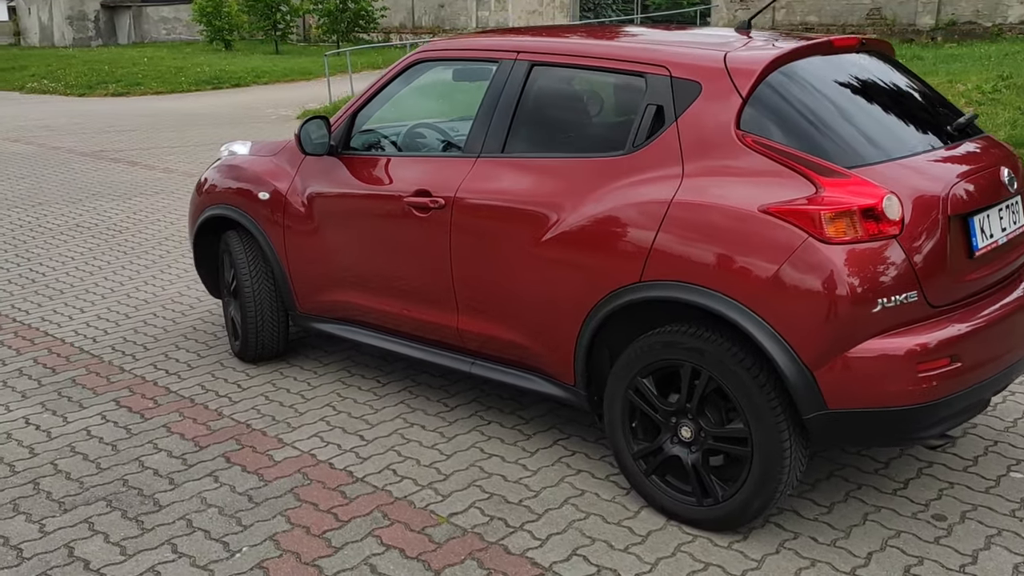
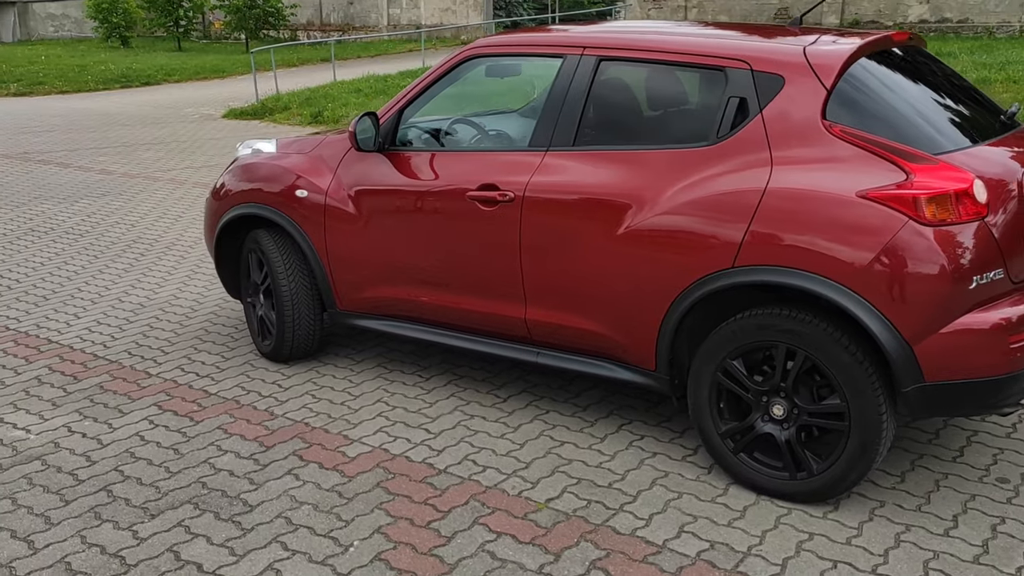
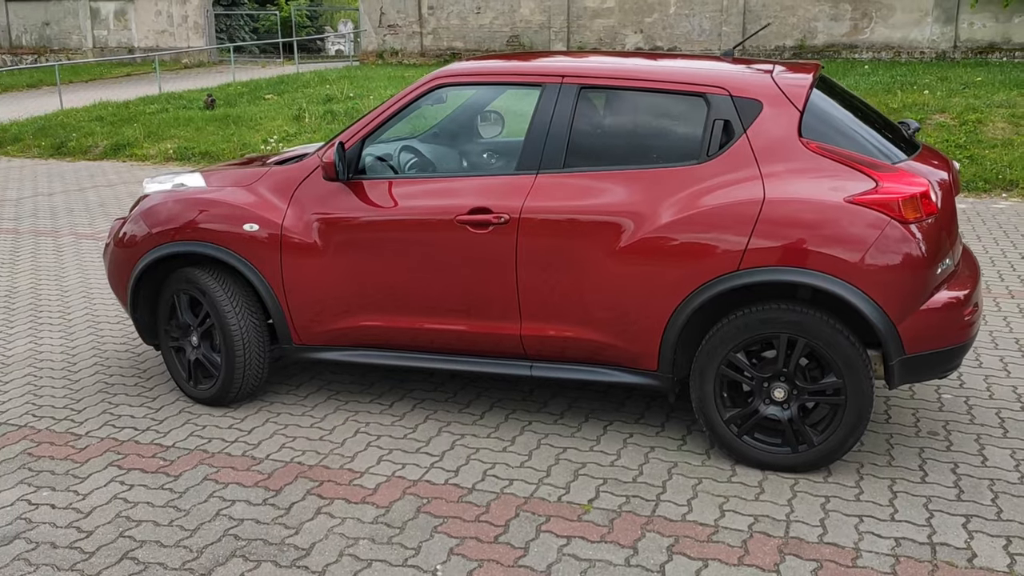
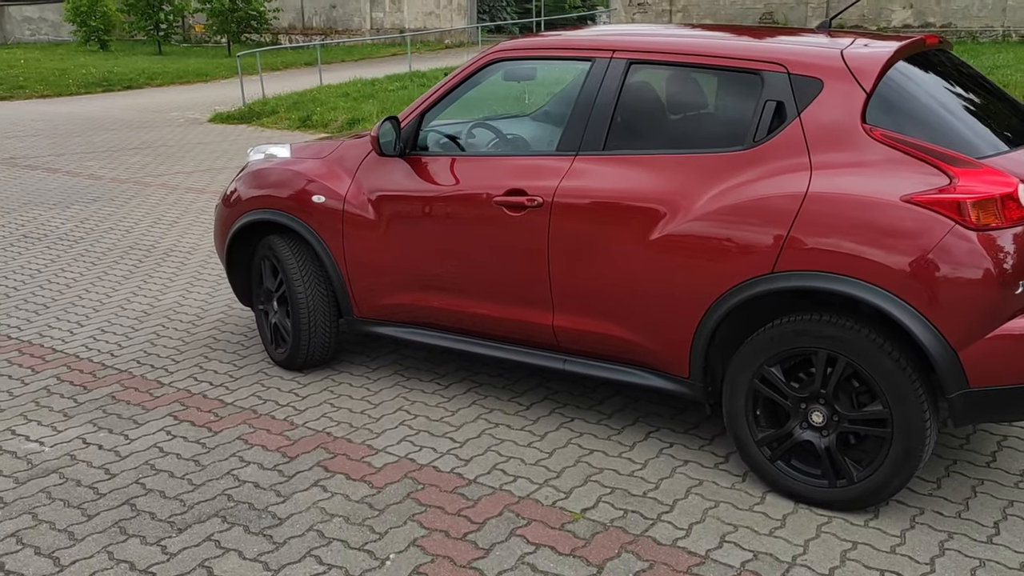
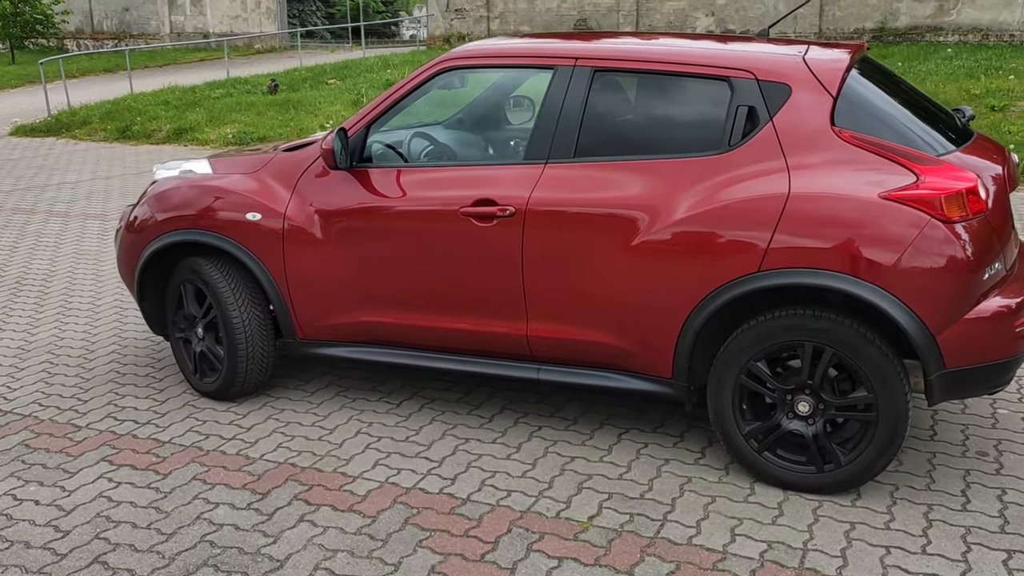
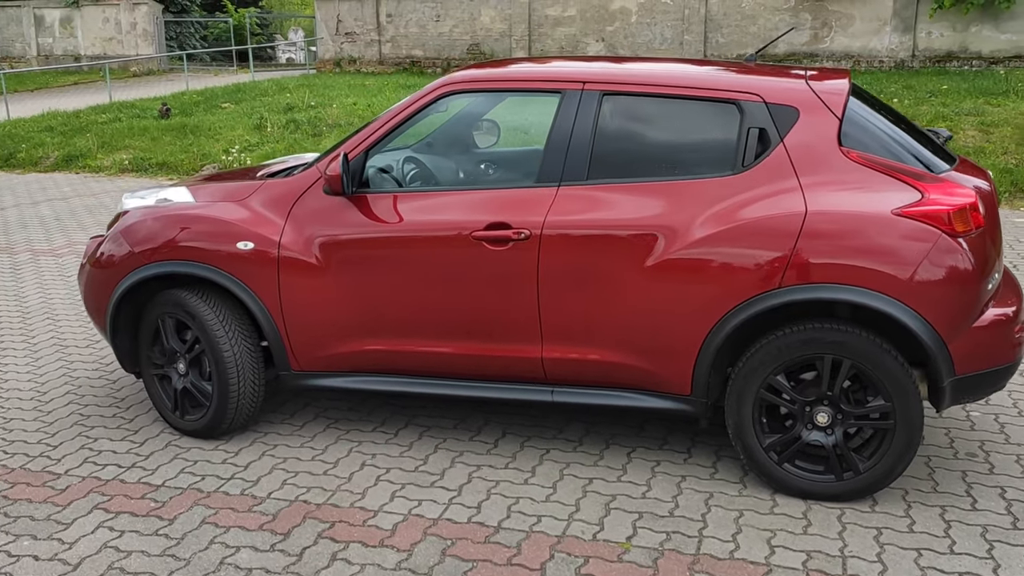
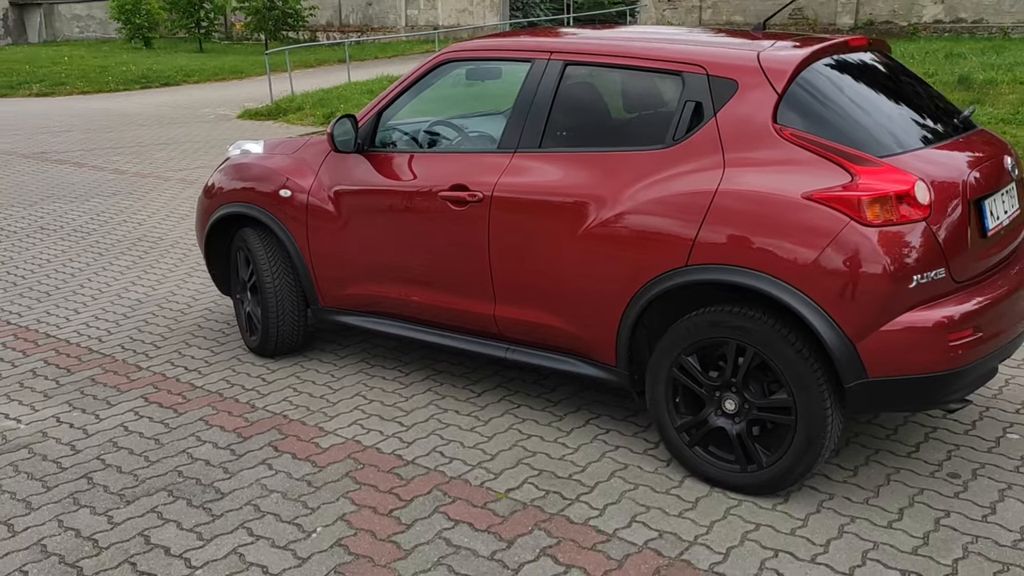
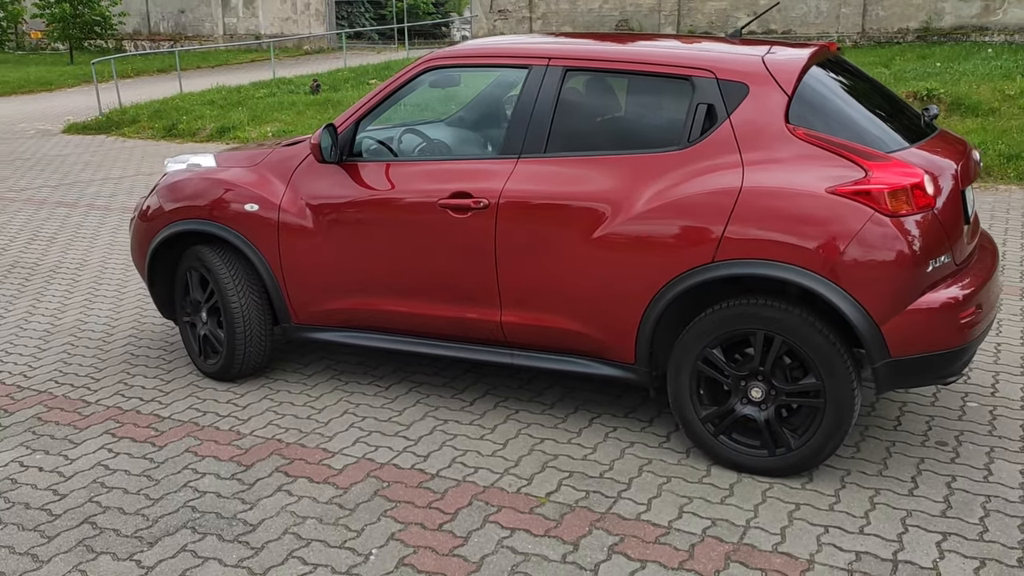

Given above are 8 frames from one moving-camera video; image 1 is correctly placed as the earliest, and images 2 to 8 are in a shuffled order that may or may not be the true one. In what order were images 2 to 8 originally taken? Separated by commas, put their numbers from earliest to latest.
7, 2, 4, 8, 5, 3, 6
